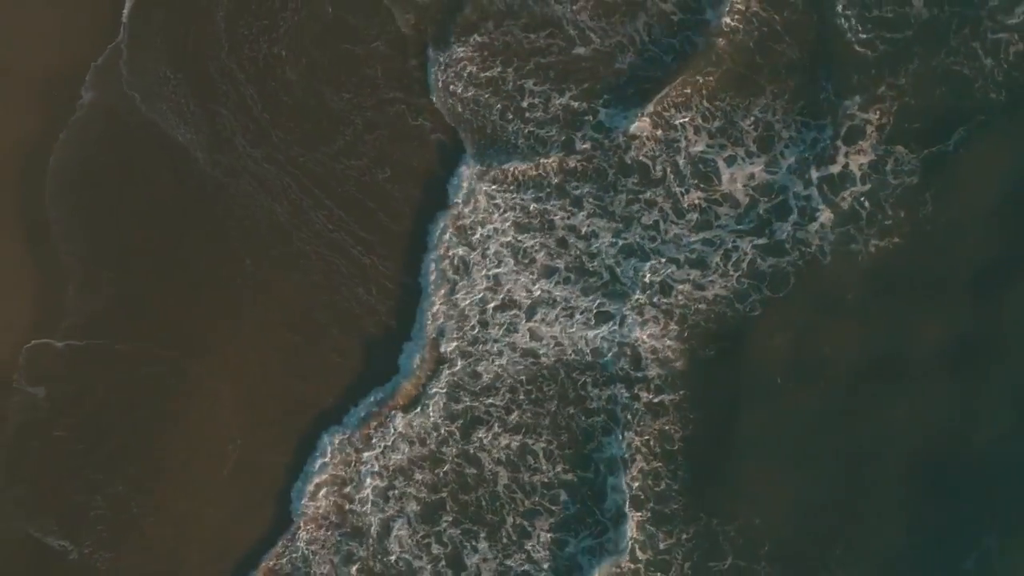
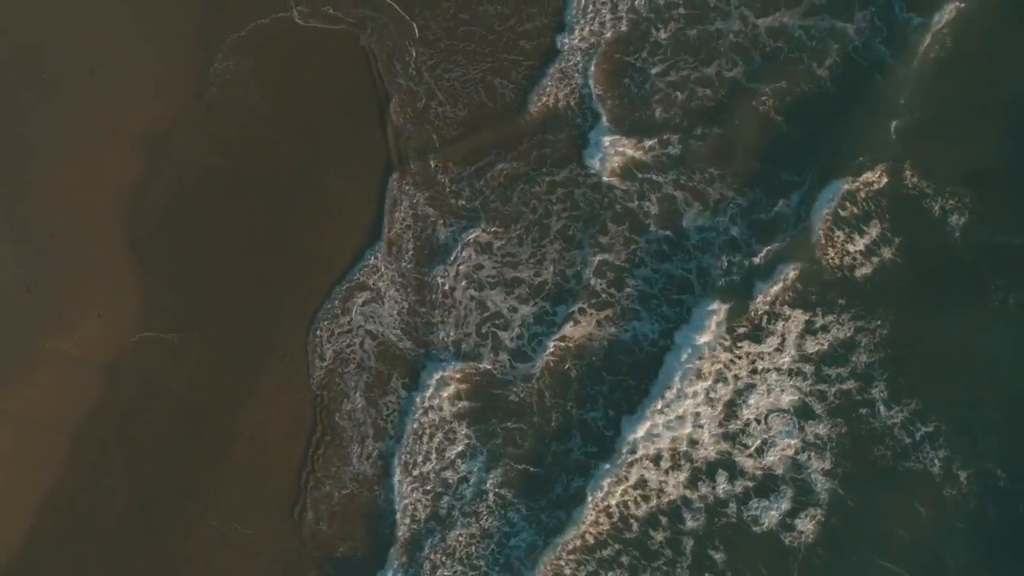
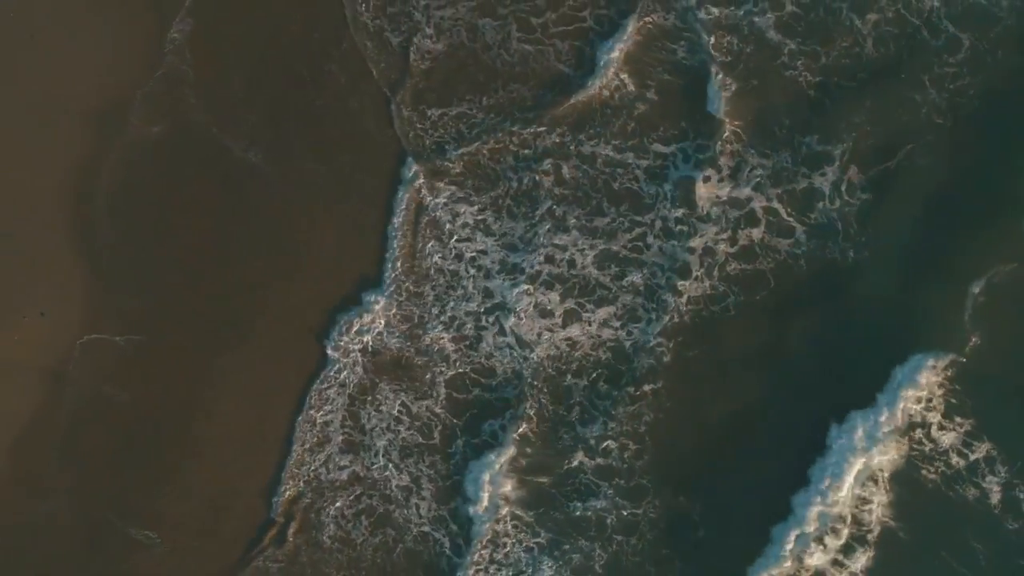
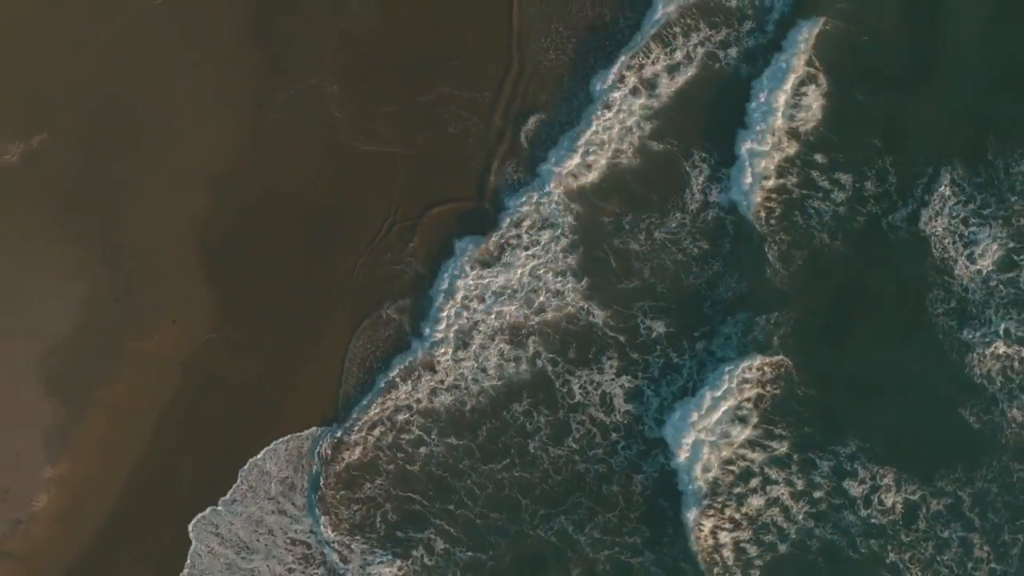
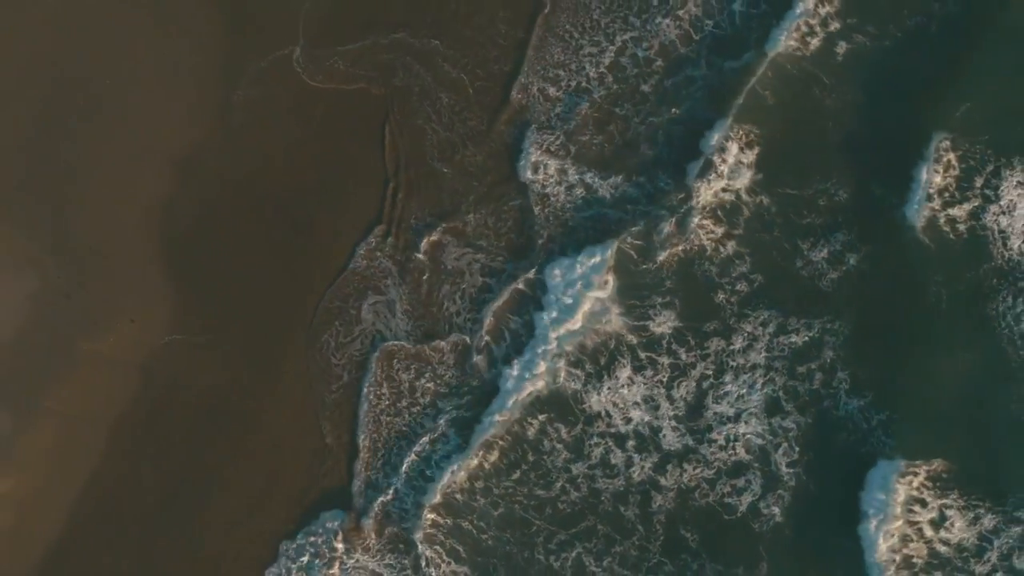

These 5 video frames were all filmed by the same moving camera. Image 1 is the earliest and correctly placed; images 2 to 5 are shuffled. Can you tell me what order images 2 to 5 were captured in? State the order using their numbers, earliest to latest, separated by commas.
3, 2, 5, 4
